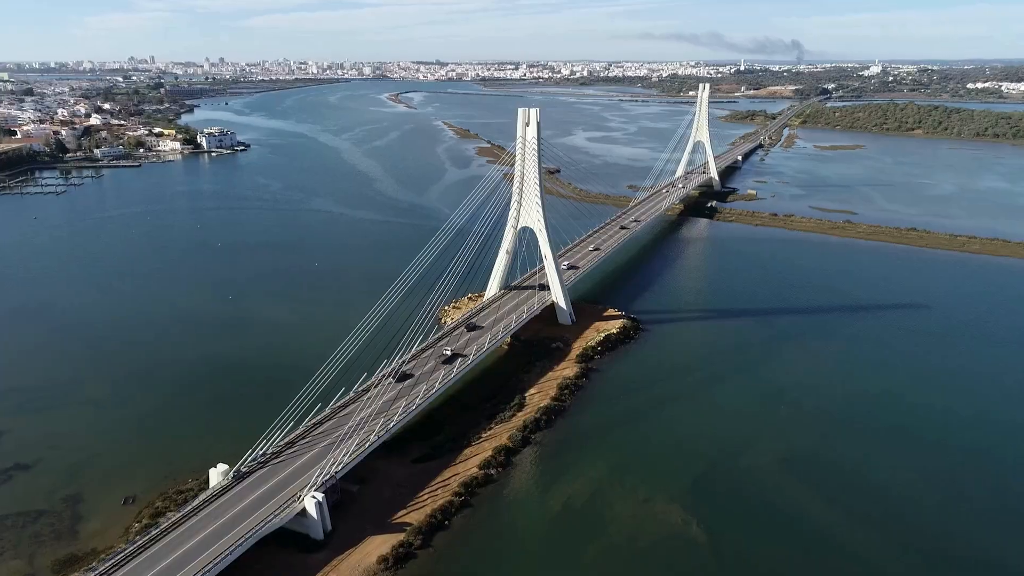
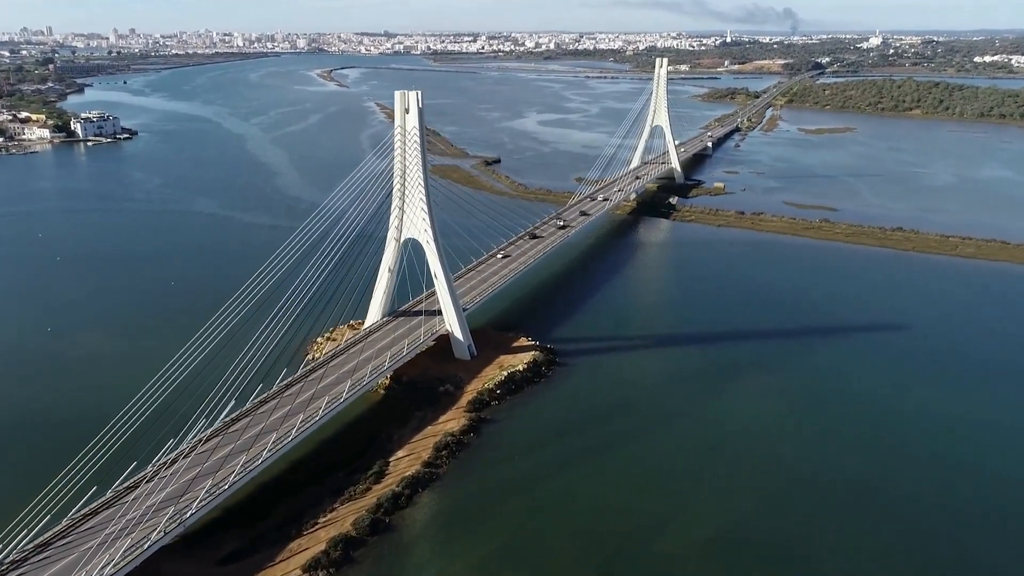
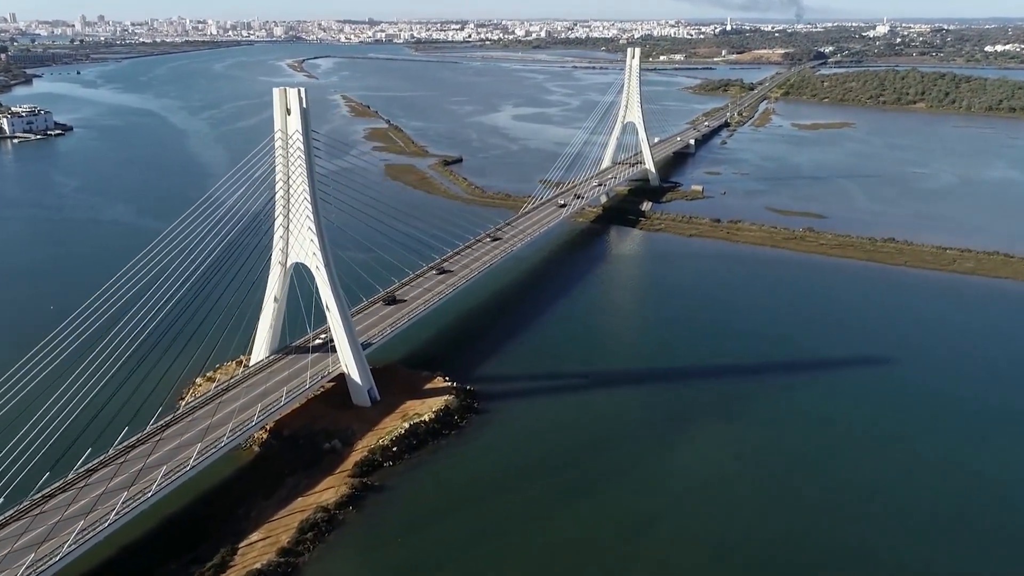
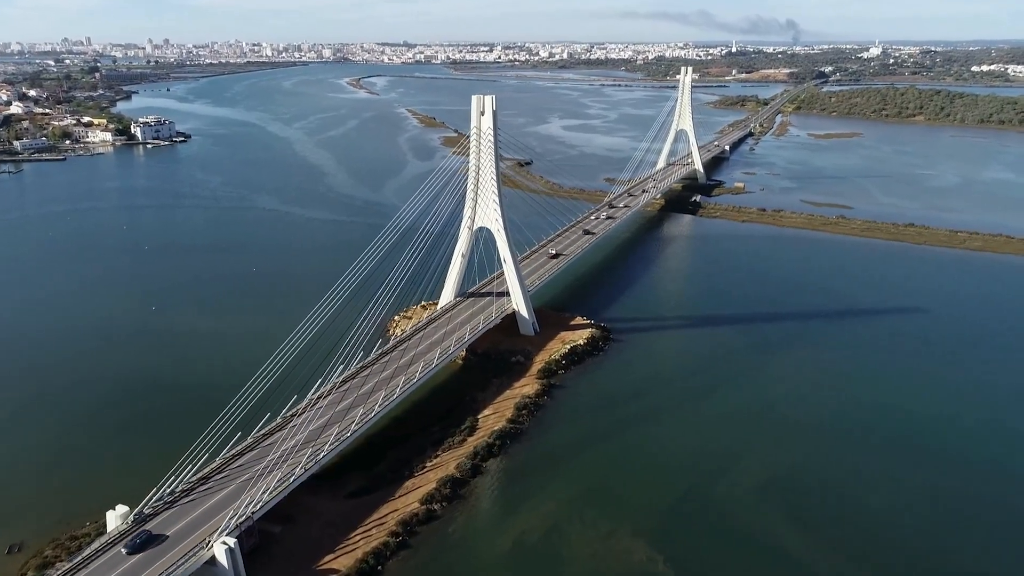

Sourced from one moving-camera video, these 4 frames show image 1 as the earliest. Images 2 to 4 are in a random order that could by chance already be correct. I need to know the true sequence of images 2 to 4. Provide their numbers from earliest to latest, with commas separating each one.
4, 2, 3
